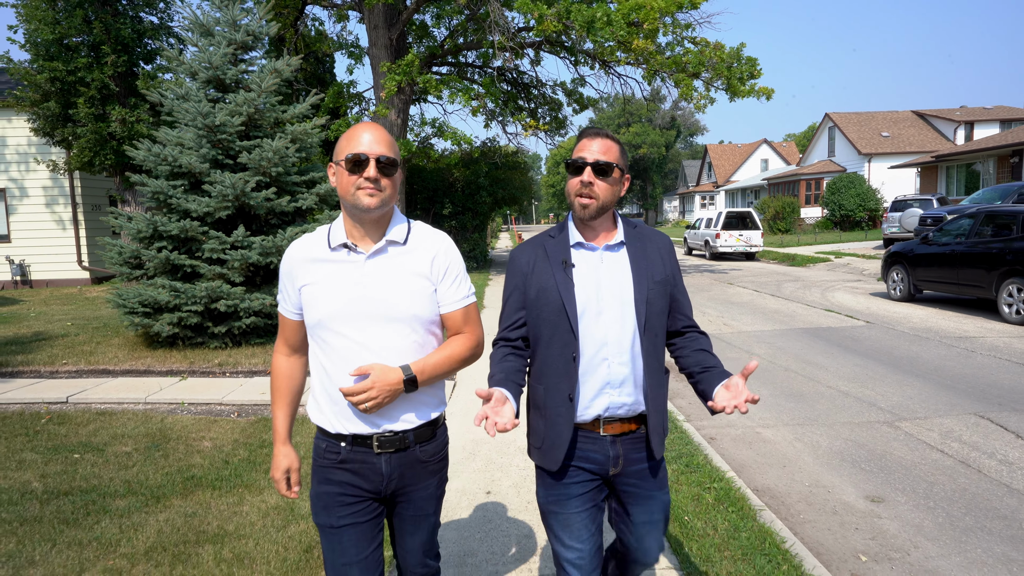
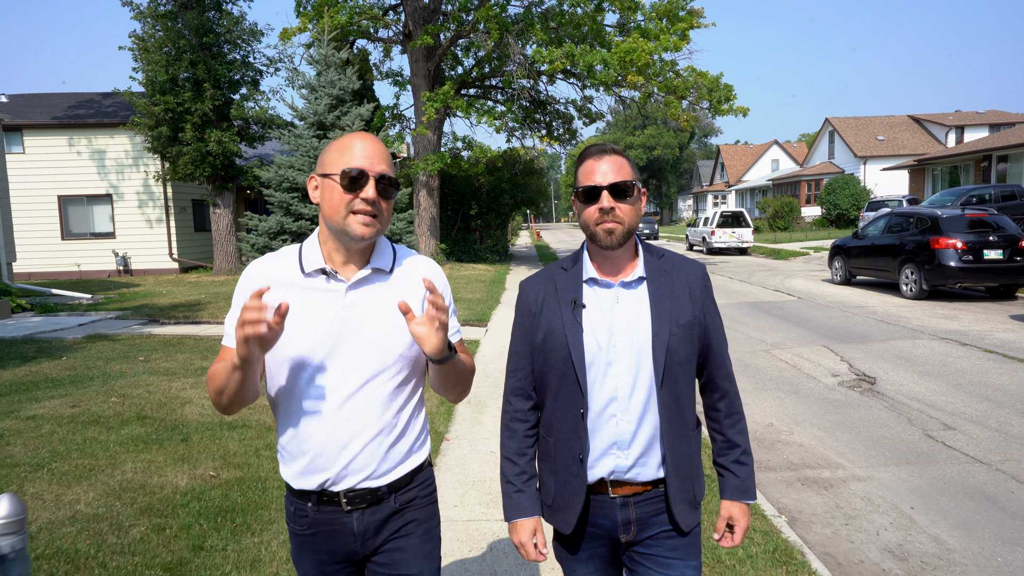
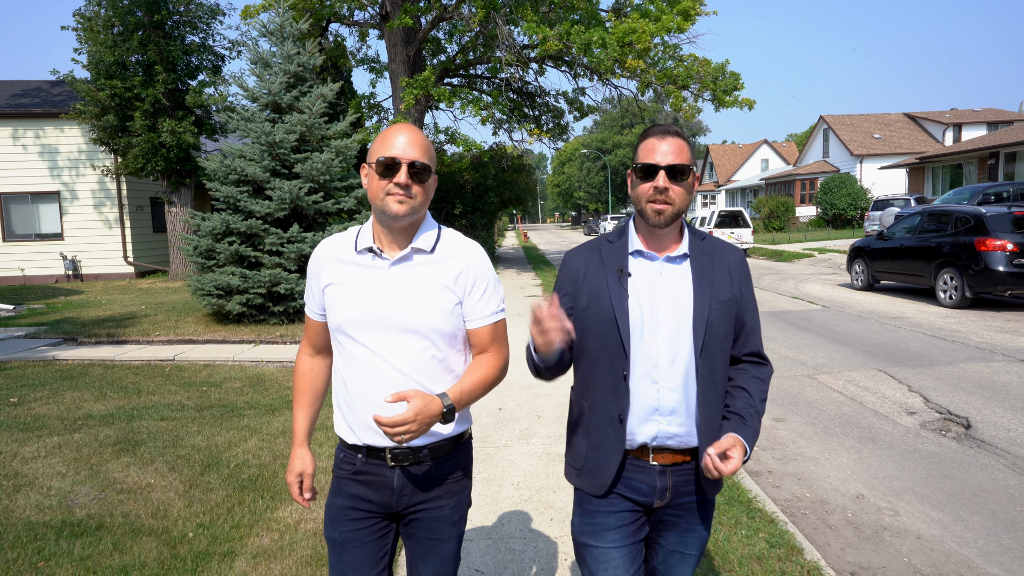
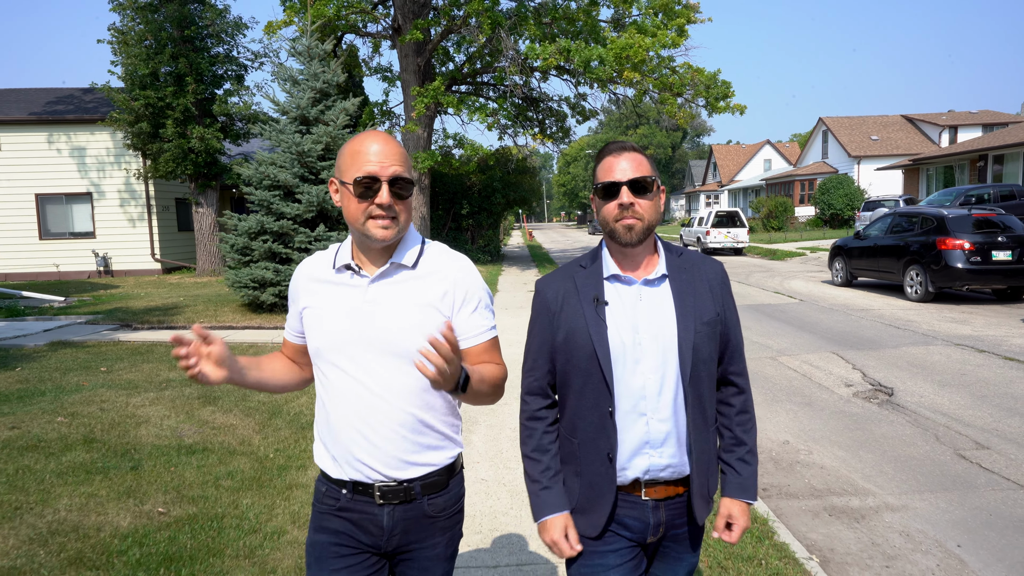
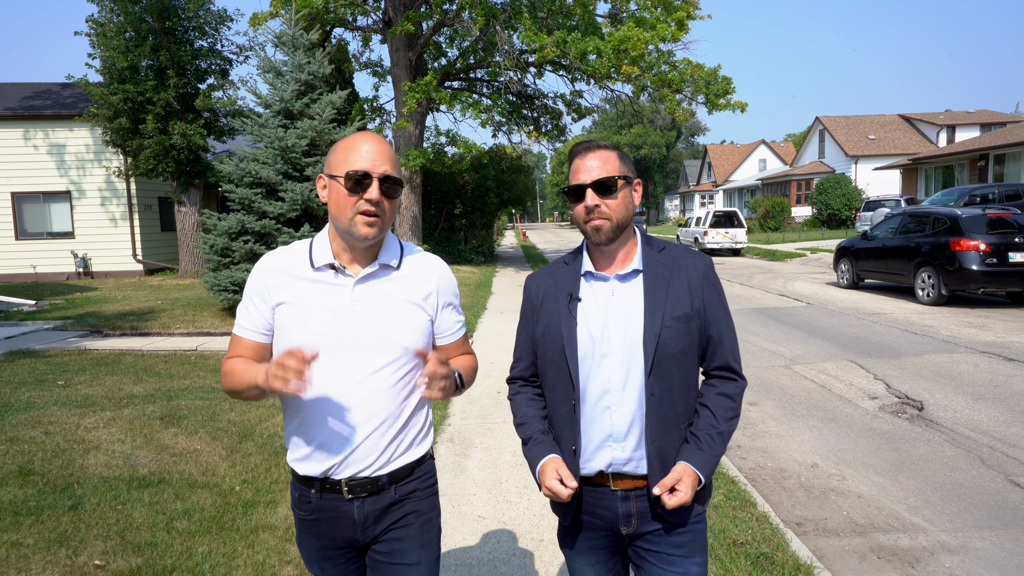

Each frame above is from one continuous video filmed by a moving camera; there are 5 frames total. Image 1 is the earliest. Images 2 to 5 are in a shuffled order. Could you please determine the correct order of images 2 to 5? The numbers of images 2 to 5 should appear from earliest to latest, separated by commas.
3, 5, 4, 2
